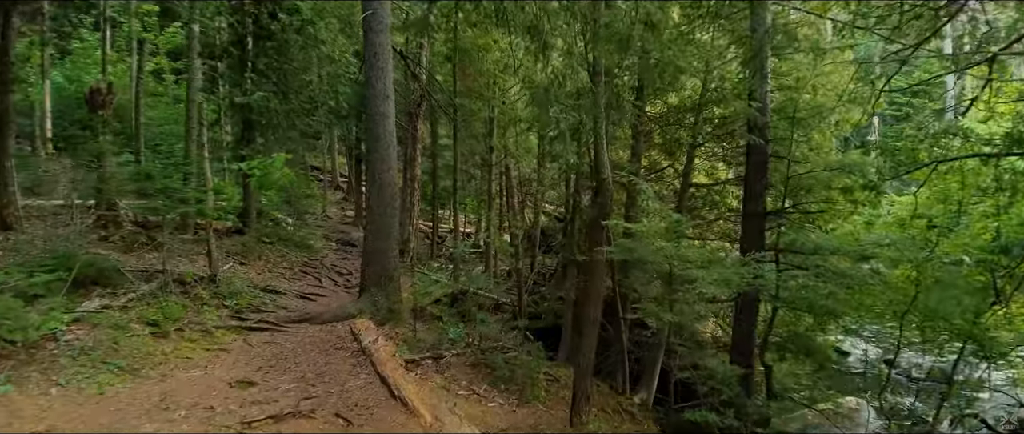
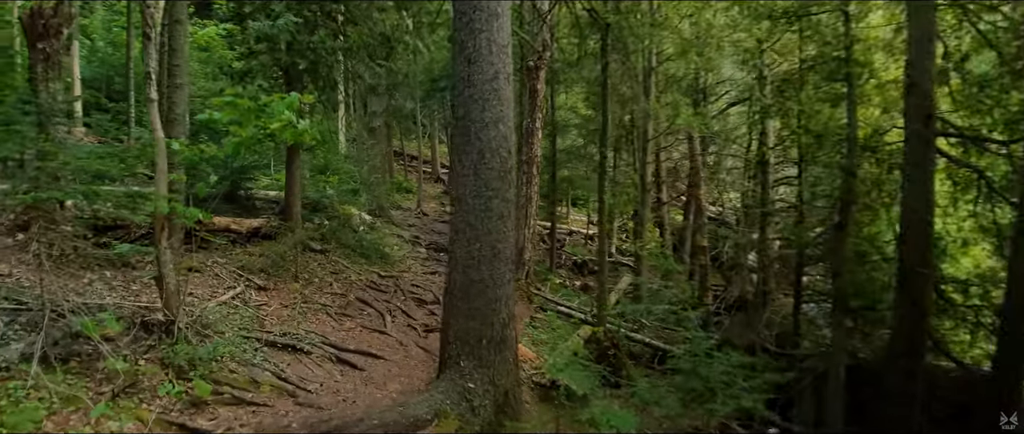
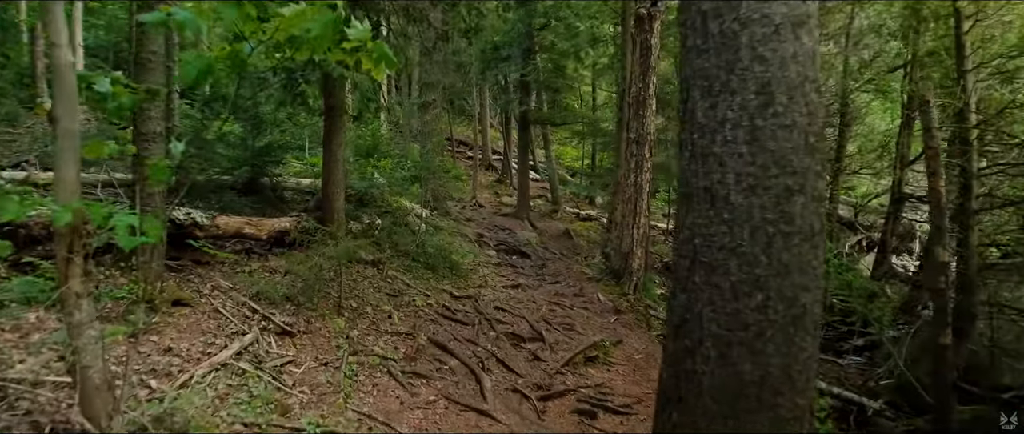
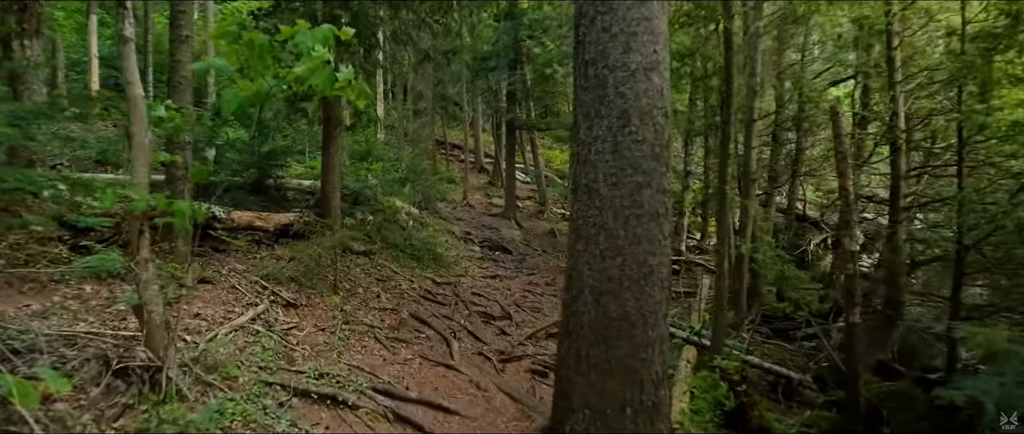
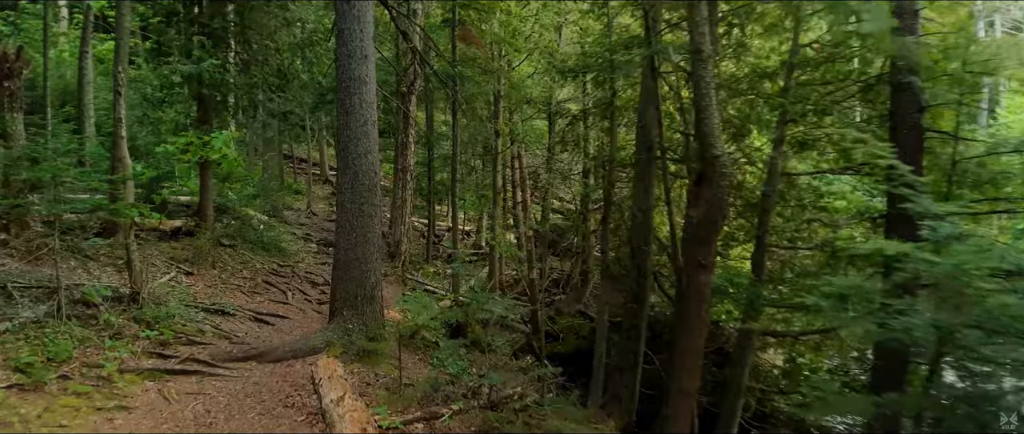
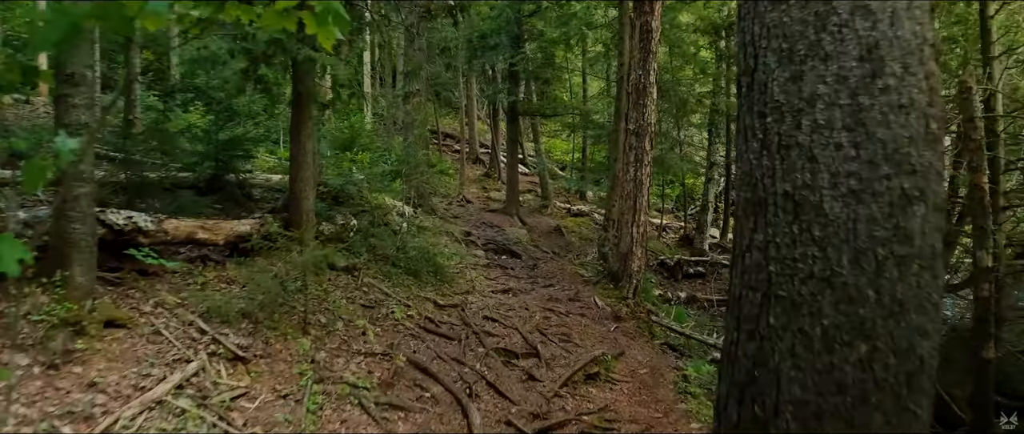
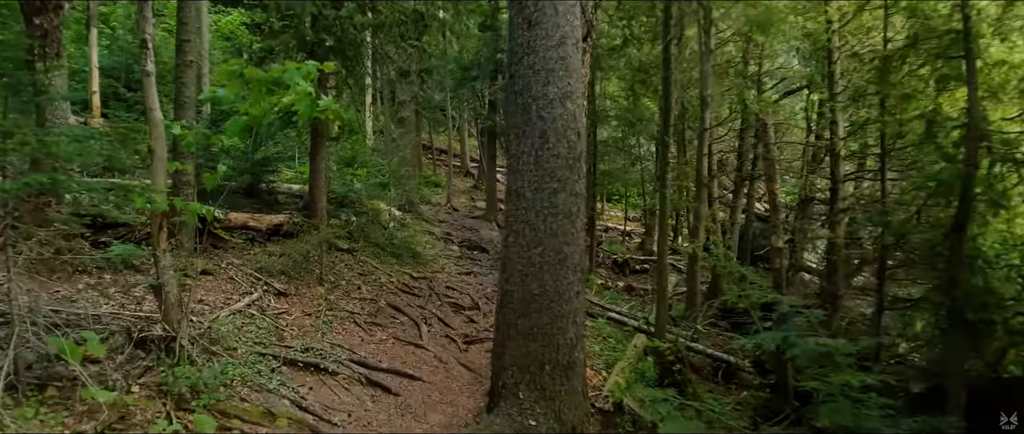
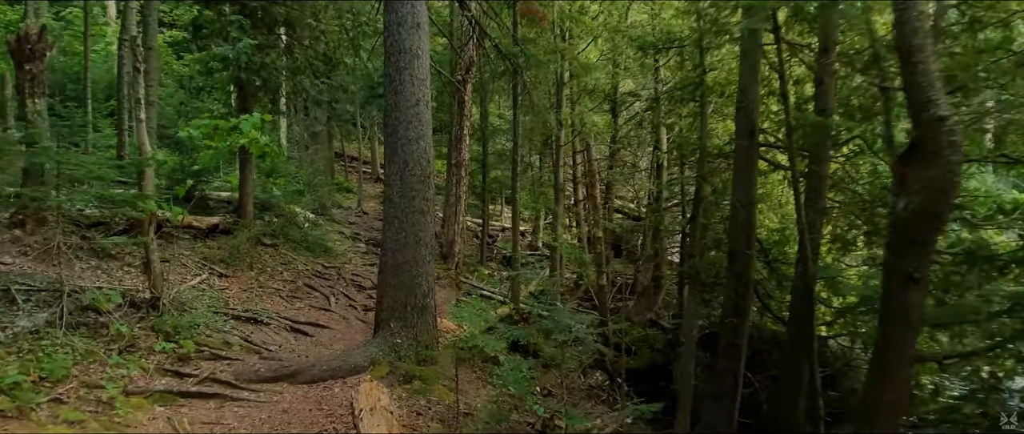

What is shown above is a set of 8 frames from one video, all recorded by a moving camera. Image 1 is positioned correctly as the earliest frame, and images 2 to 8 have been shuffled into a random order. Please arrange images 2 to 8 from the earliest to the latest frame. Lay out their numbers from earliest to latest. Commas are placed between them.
5, 8, 2, 7, 4, 3, 6
